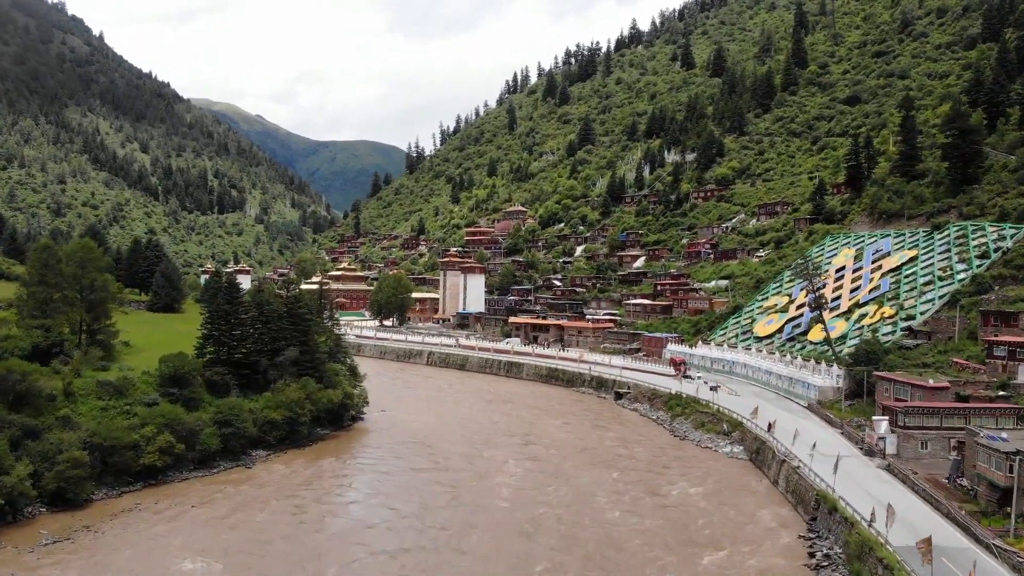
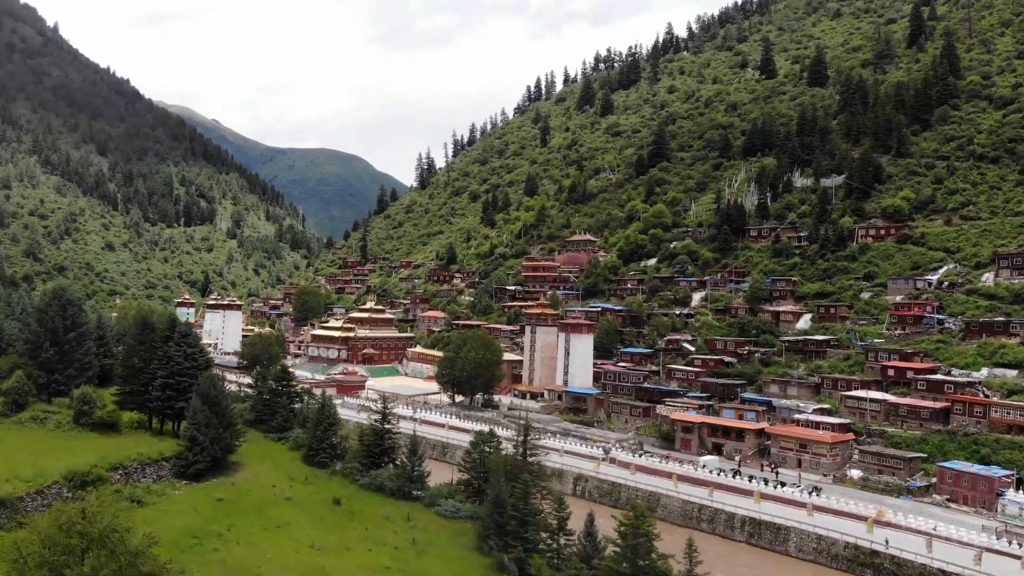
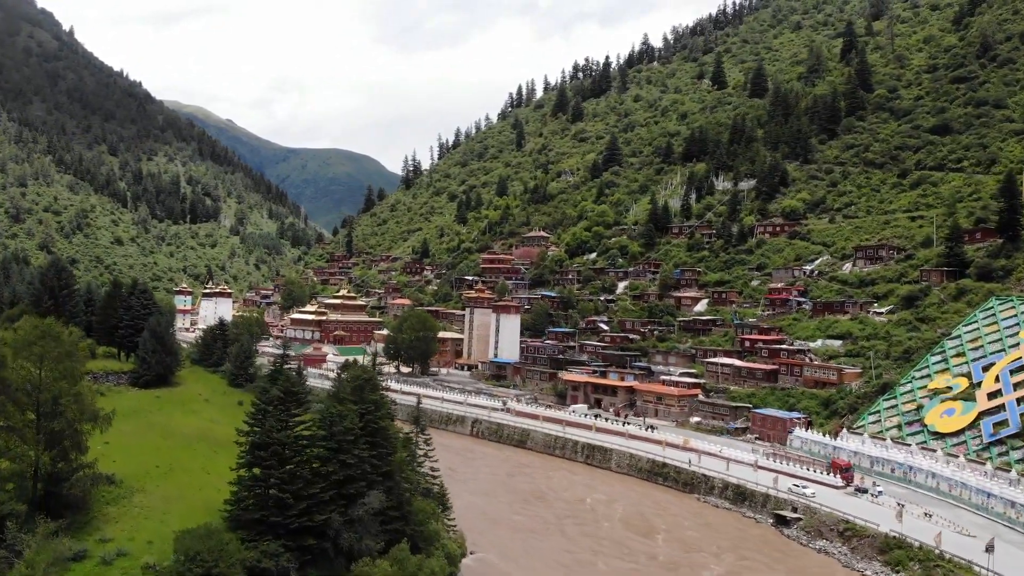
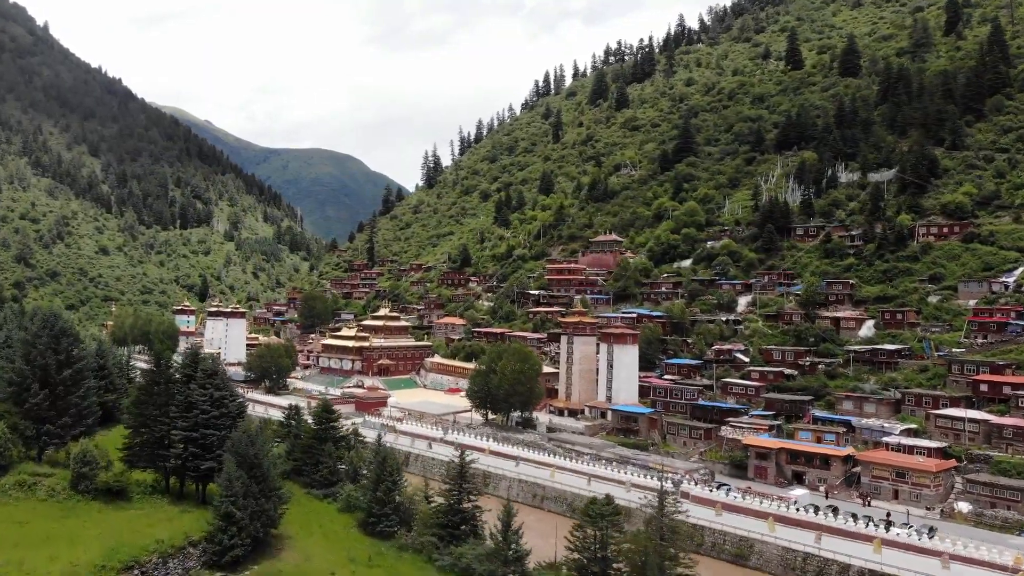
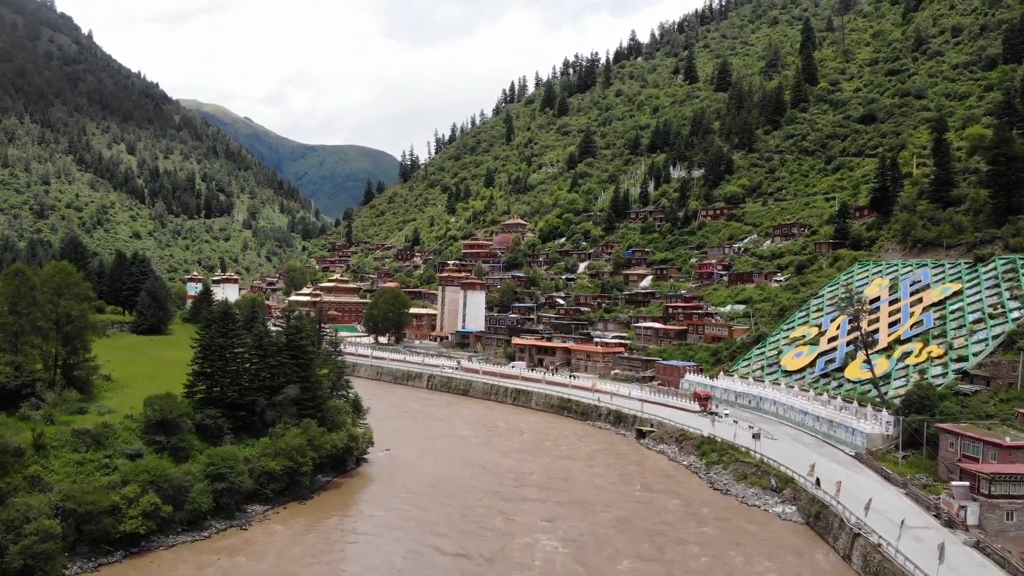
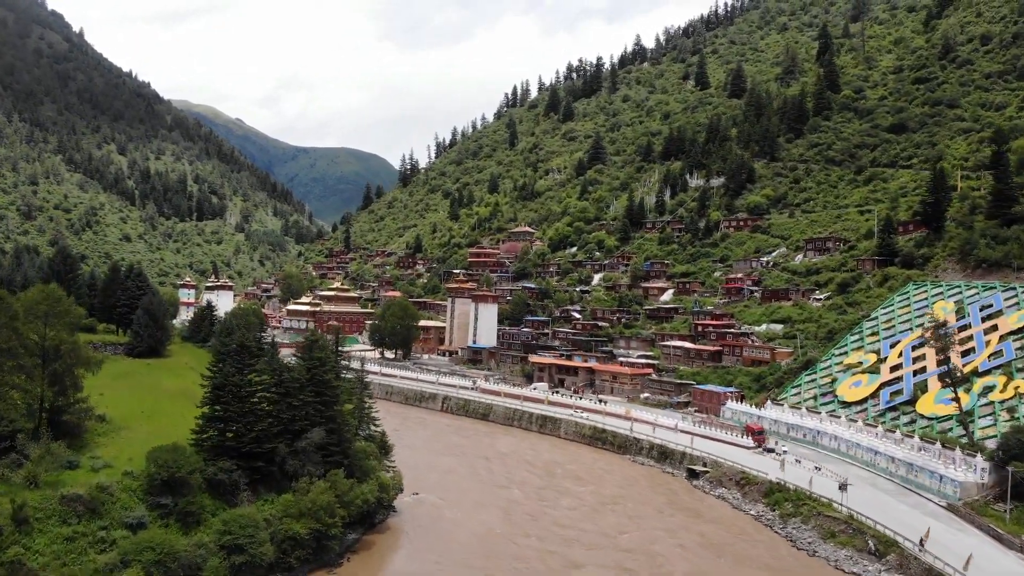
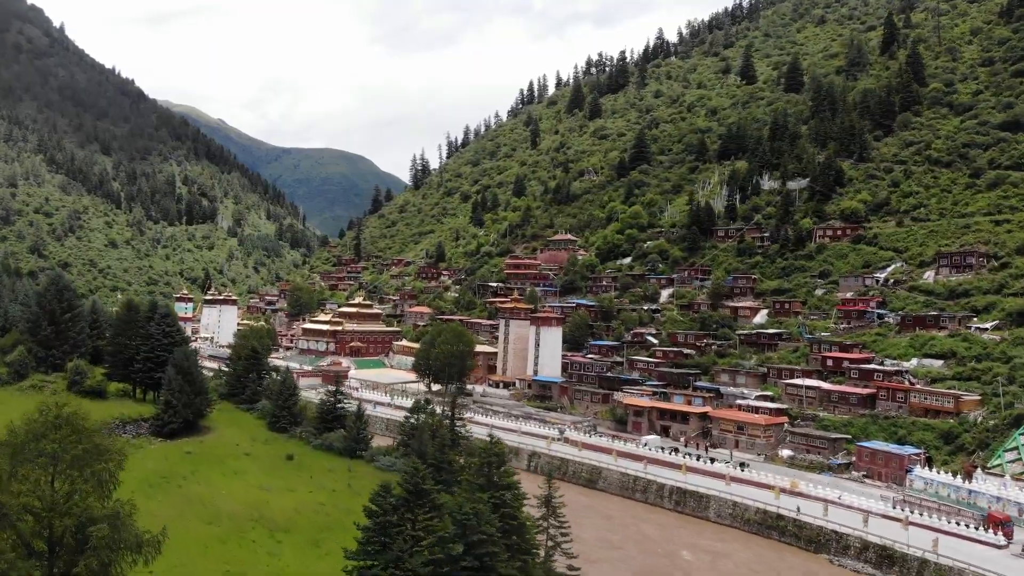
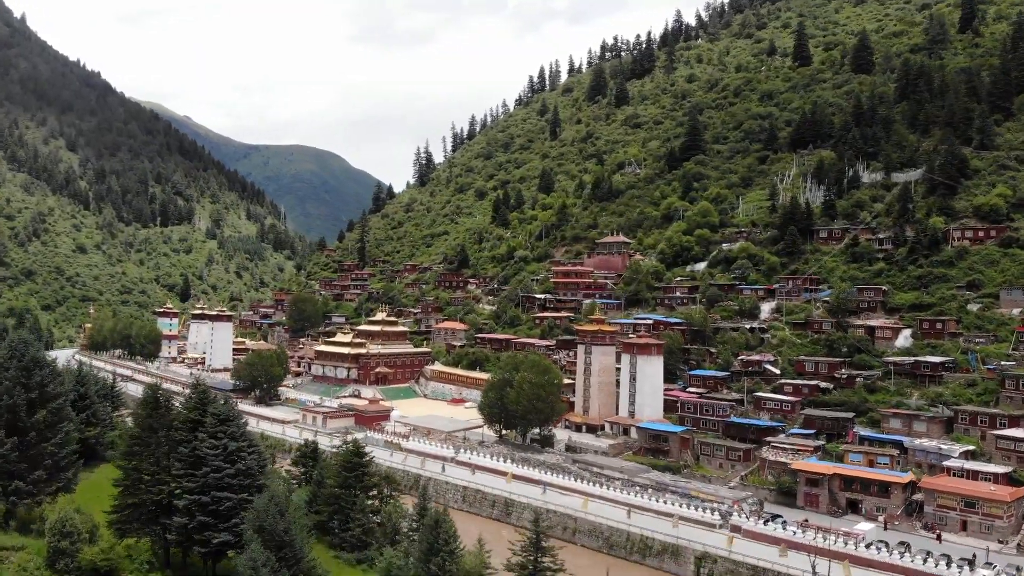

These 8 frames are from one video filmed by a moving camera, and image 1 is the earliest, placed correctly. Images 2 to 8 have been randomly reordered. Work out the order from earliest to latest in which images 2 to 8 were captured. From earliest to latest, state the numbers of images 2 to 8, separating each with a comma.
5, 6, 3, 7, 2, 4, 8
